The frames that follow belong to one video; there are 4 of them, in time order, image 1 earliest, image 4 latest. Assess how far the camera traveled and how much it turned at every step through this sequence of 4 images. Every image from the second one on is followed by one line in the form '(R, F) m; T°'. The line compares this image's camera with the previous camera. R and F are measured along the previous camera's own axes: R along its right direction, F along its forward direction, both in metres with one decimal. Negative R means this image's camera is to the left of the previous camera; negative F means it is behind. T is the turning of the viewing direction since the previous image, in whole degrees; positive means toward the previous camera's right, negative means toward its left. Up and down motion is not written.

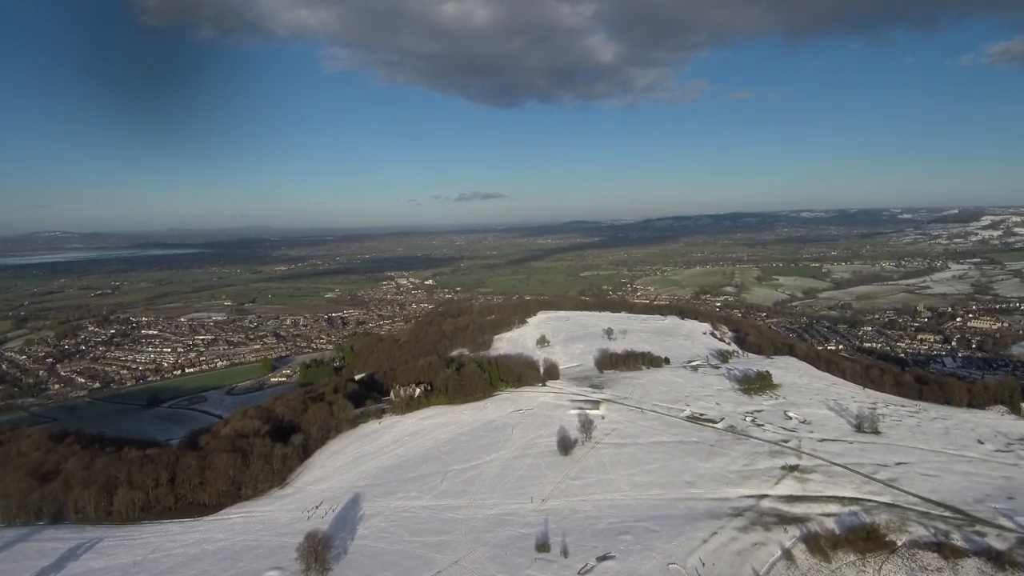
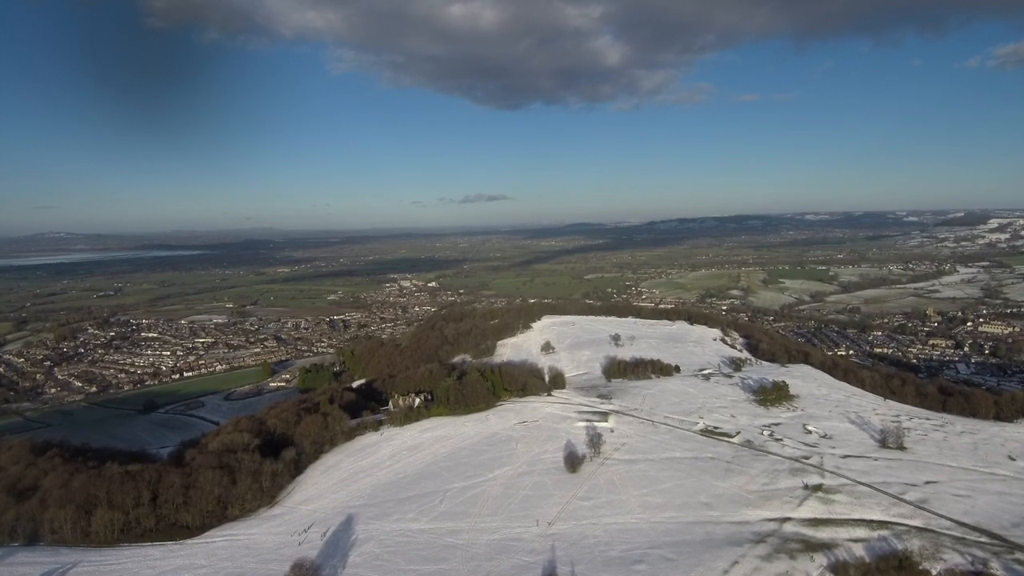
(0.0, +1.1) m; 0°
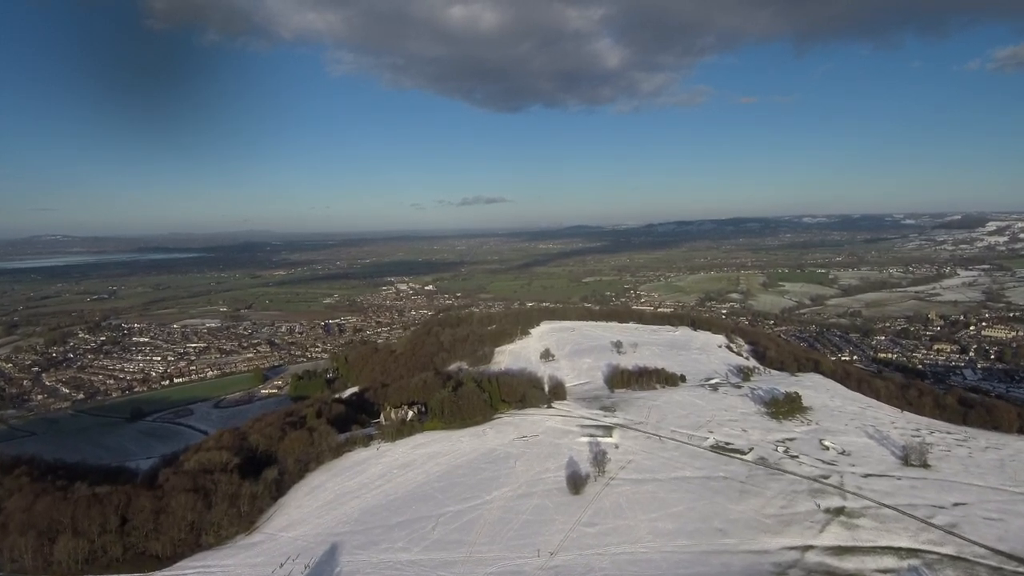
(0.0, +1.2) m; 0°
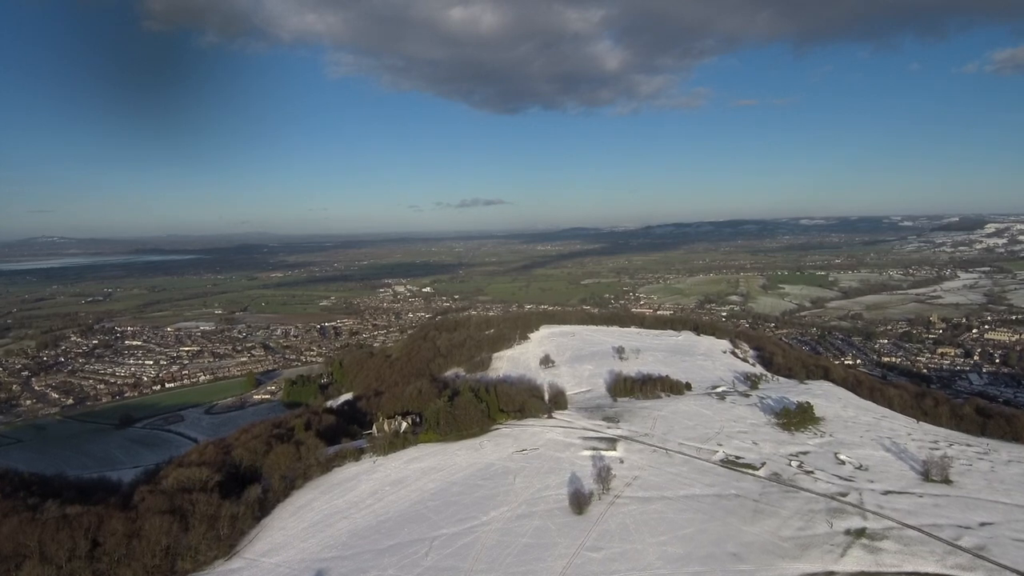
(0.0, +1.0) m; 0°
